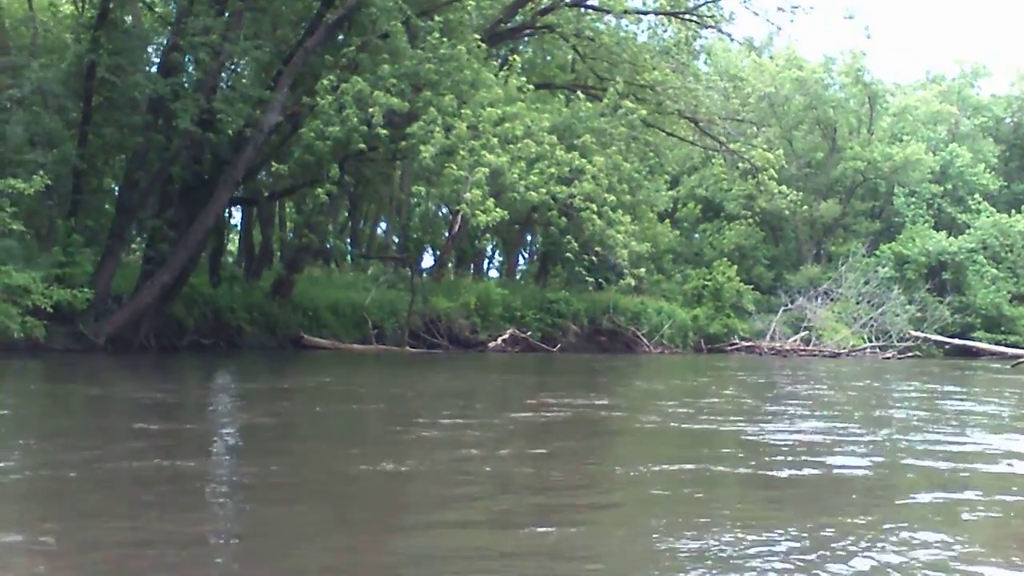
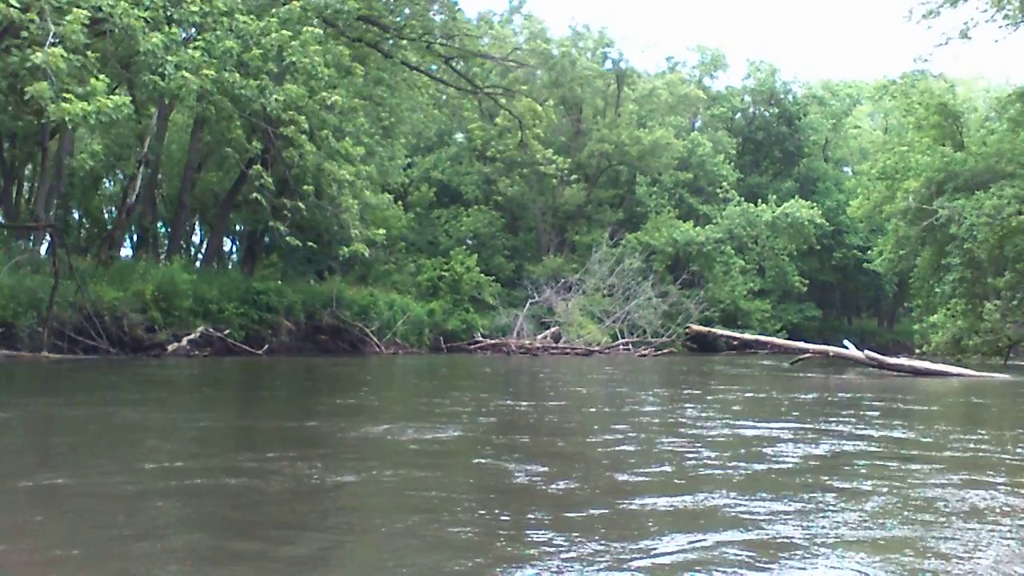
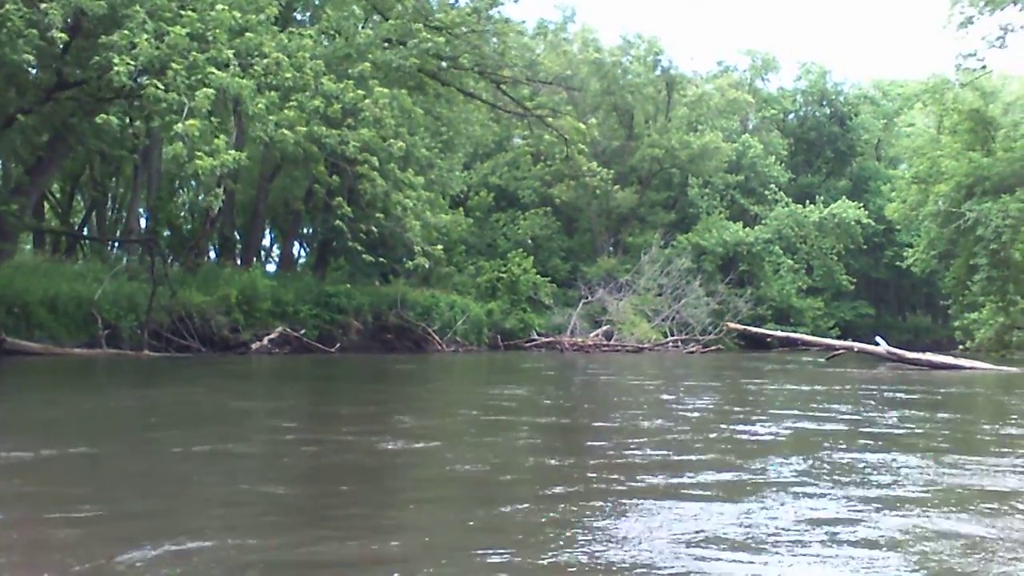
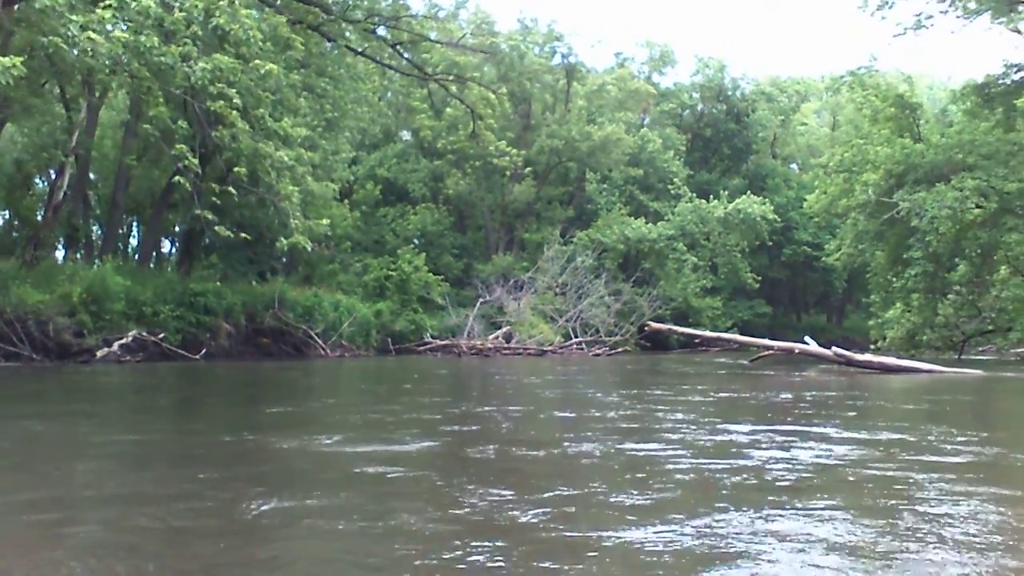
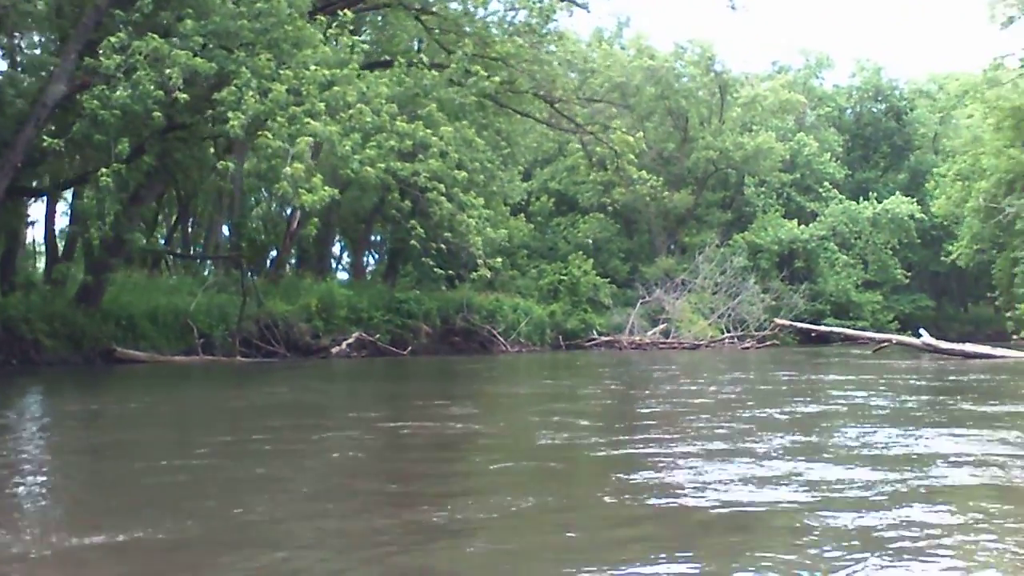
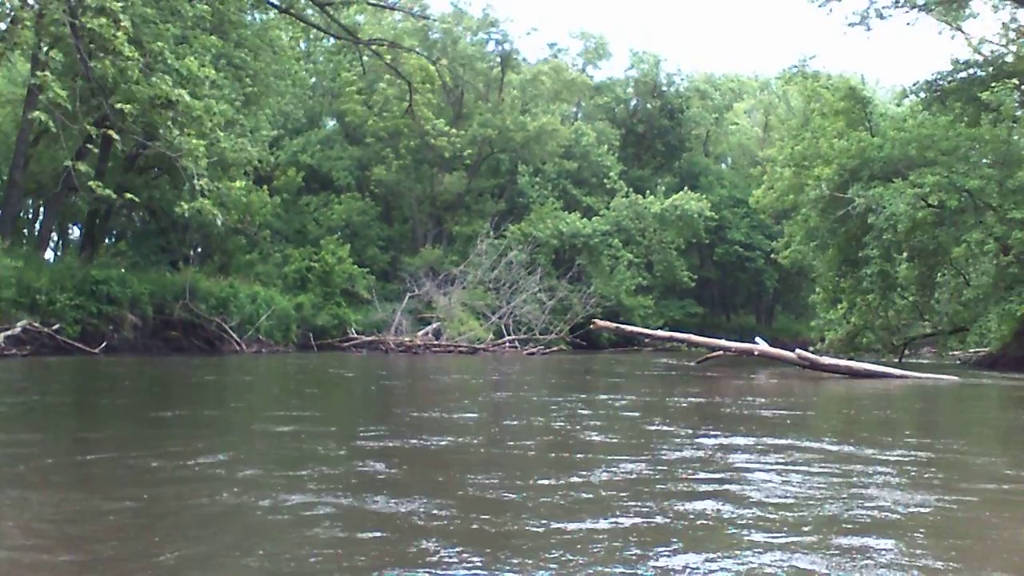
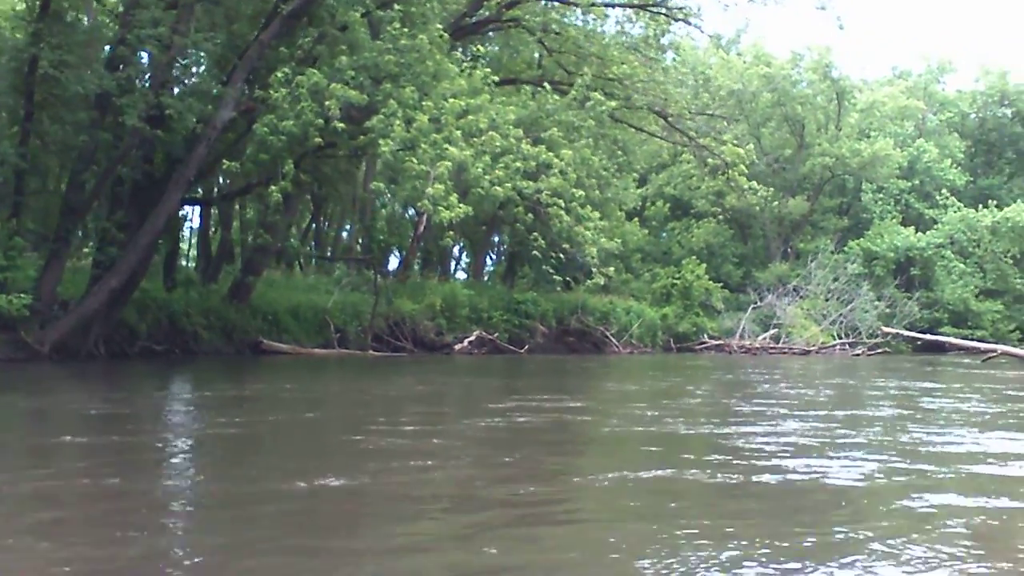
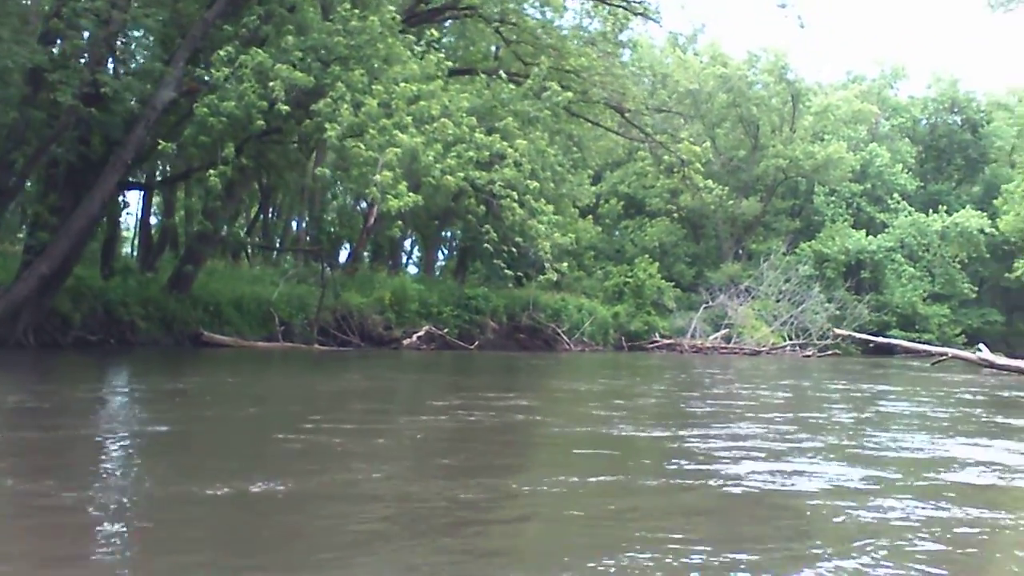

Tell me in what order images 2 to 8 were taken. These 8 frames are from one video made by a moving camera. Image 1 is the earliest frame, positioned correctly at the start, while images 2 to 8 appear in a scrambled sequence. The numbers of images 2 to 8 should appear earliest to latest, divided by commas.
7, 8, 5, 3, 2, 4, 6
